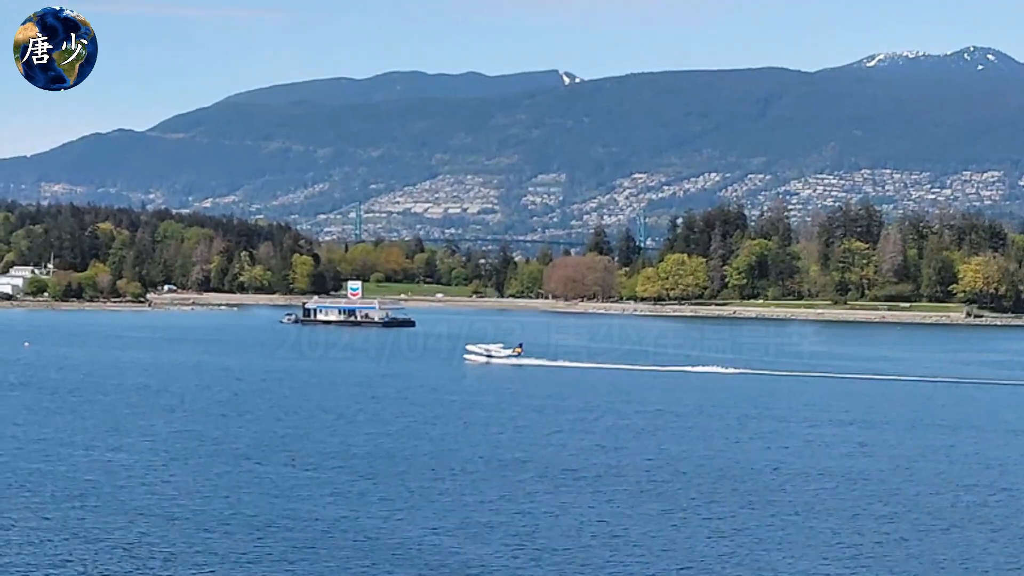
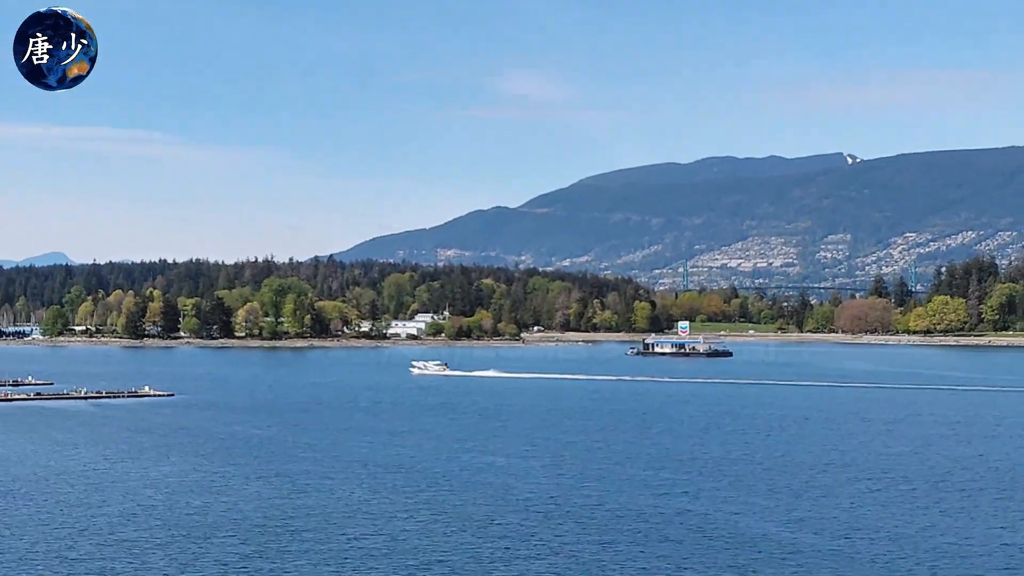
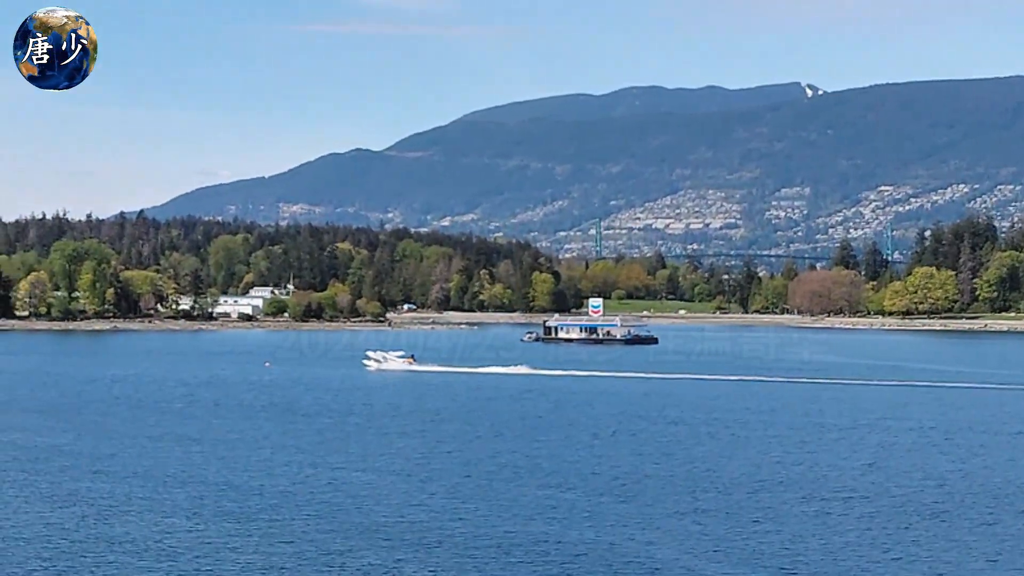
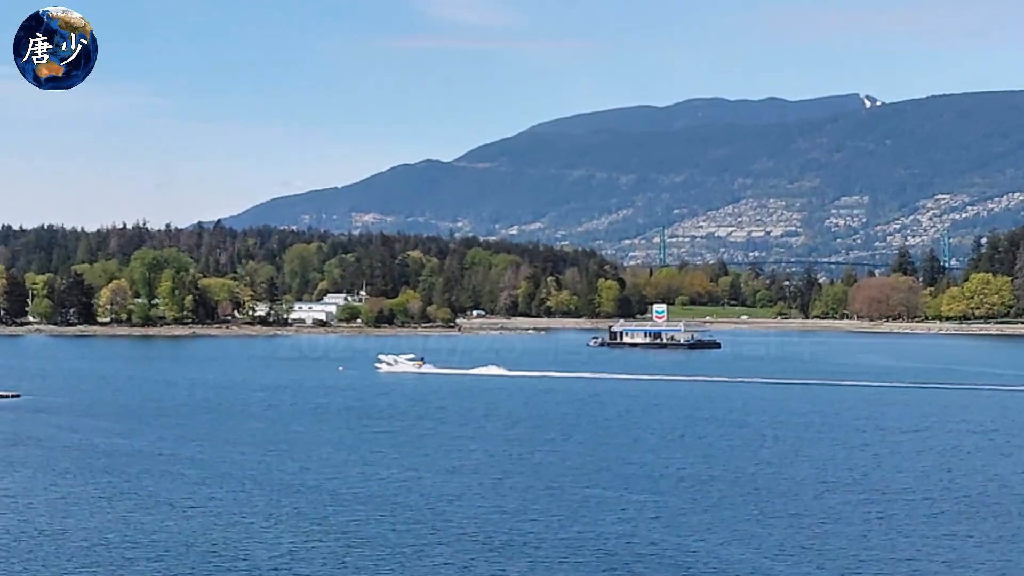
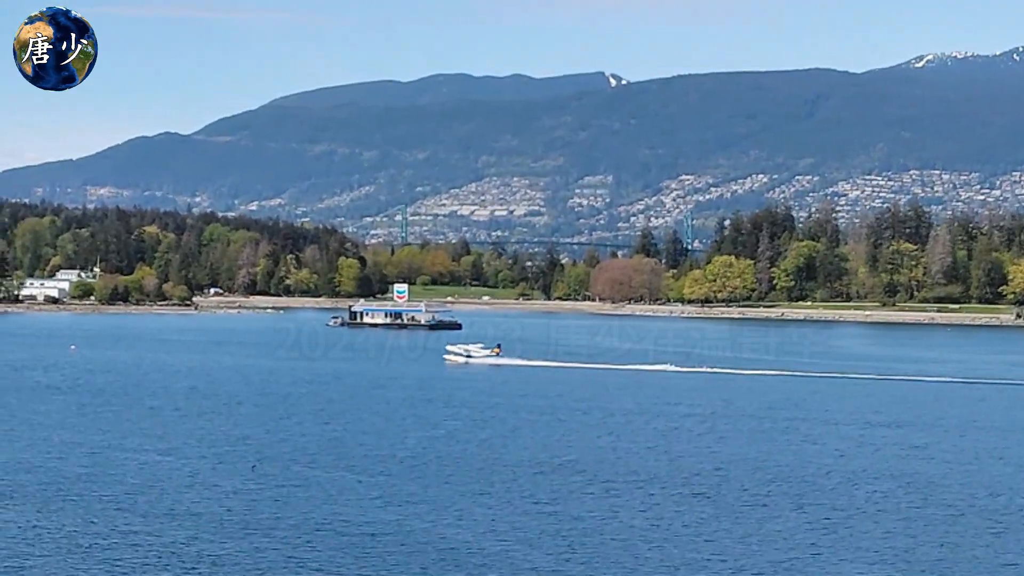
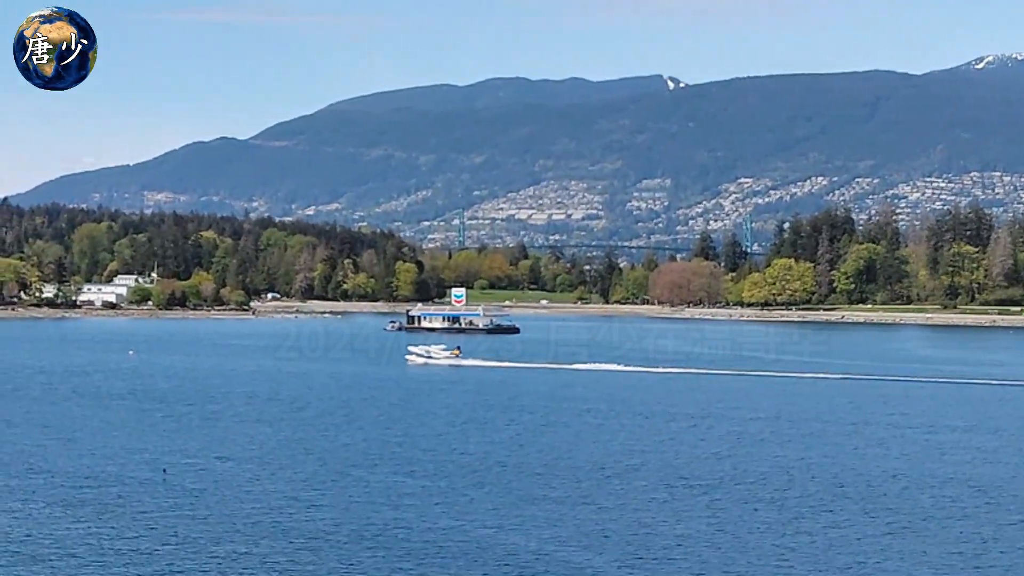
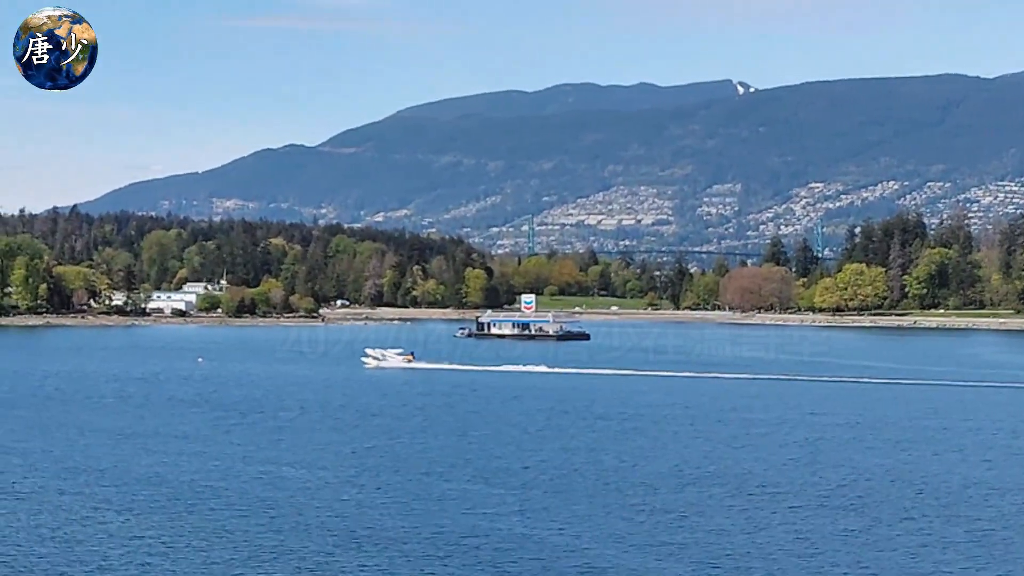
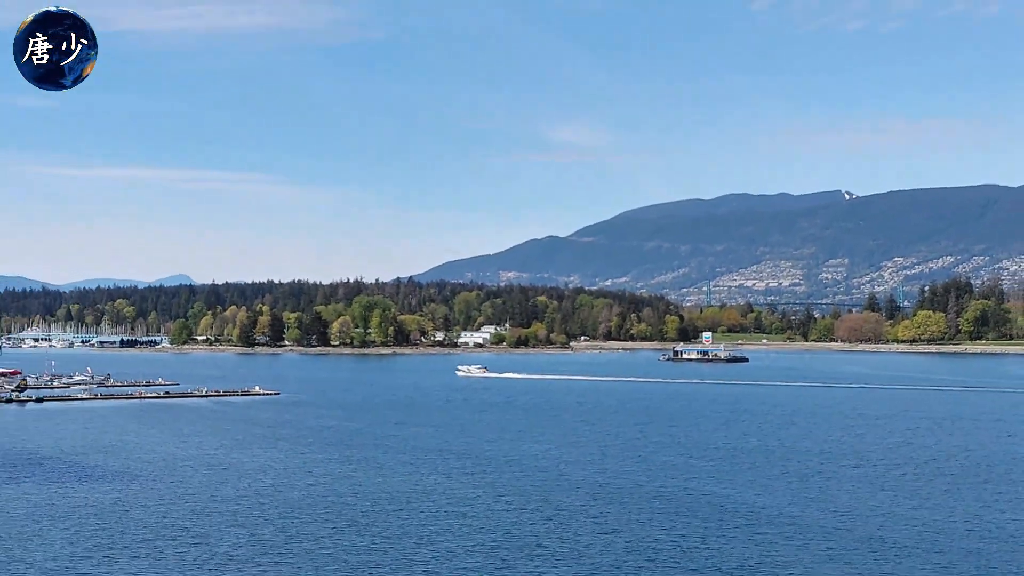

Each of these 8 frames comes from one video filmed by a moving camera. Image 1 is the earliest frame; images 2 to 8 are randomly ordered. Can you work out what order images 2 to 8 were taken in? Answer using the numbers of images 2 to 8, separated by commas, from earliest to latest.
5, 6, 7, 3, 4, 2, 8
